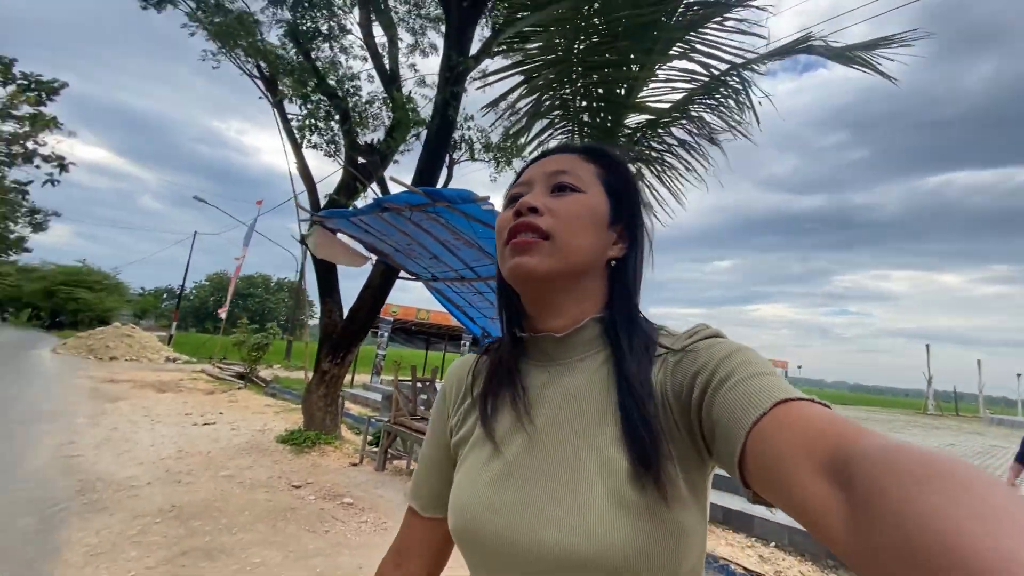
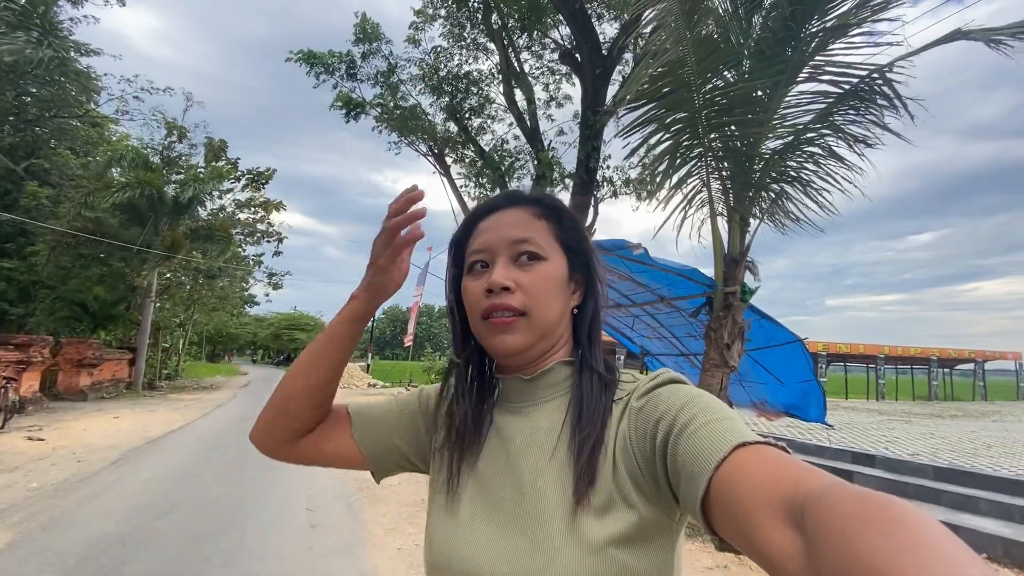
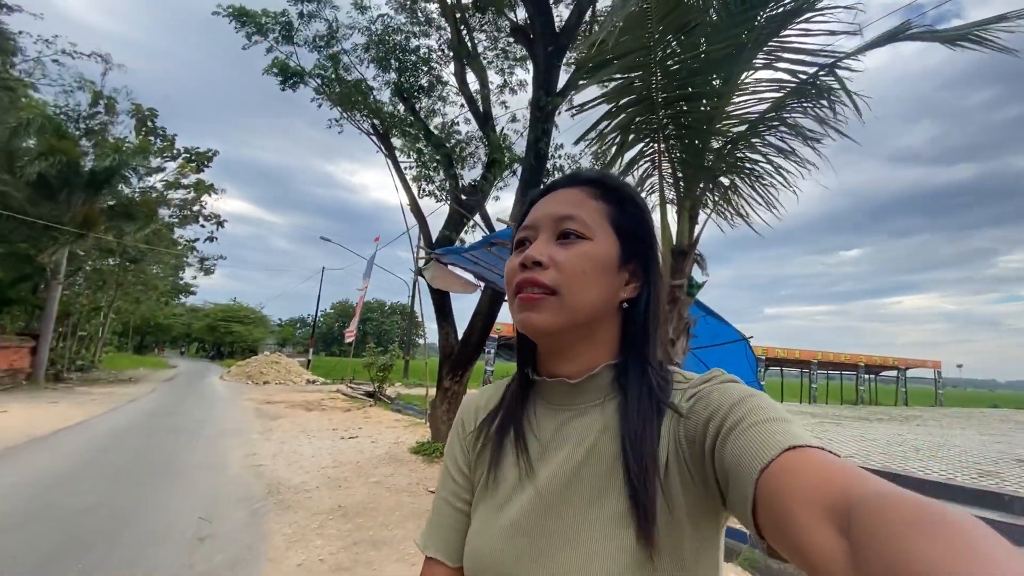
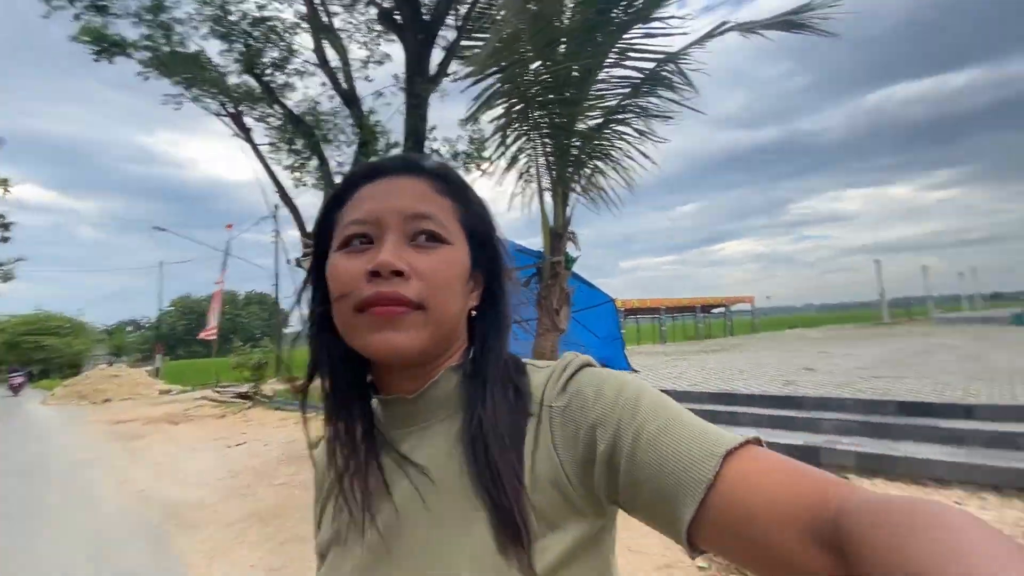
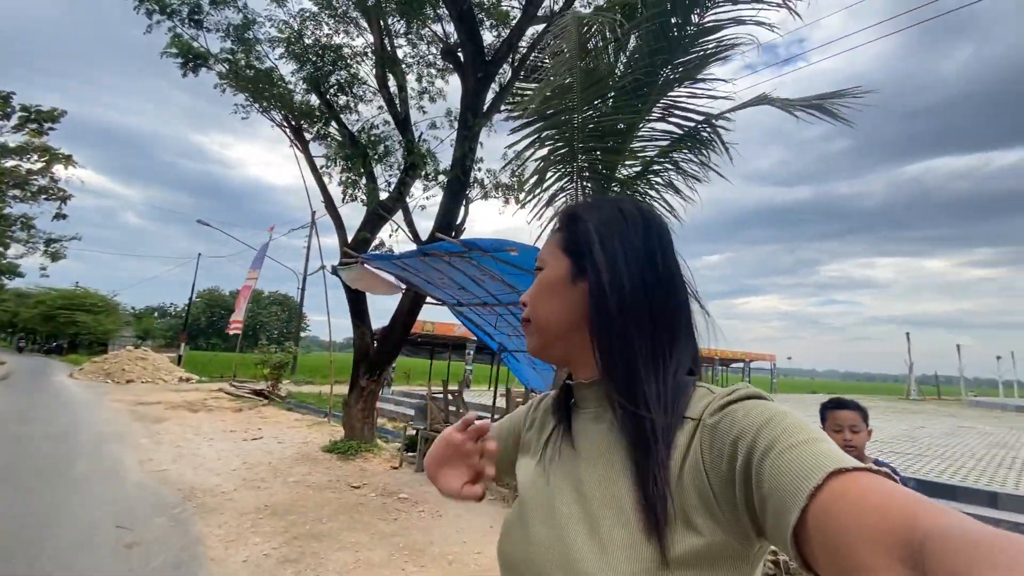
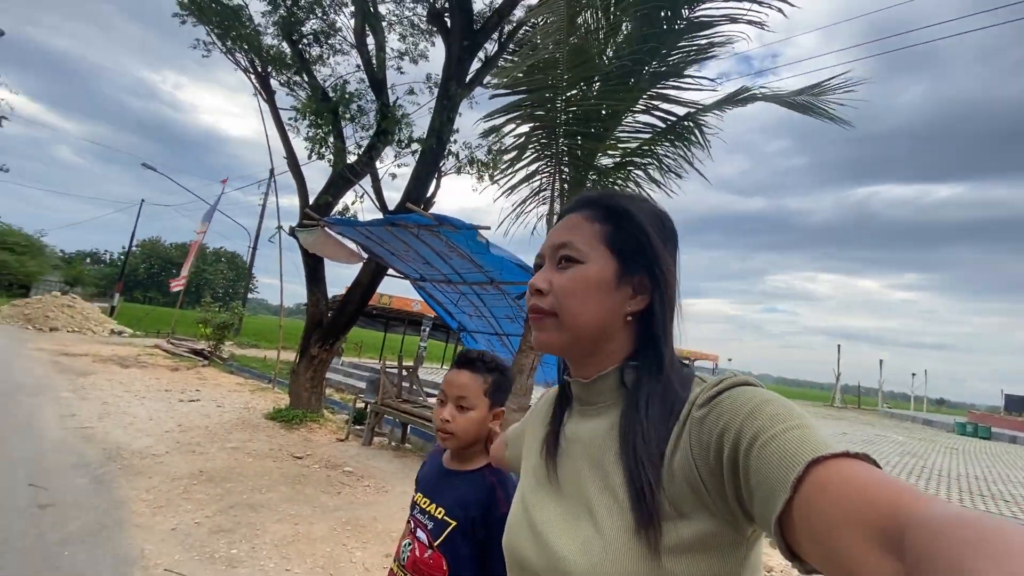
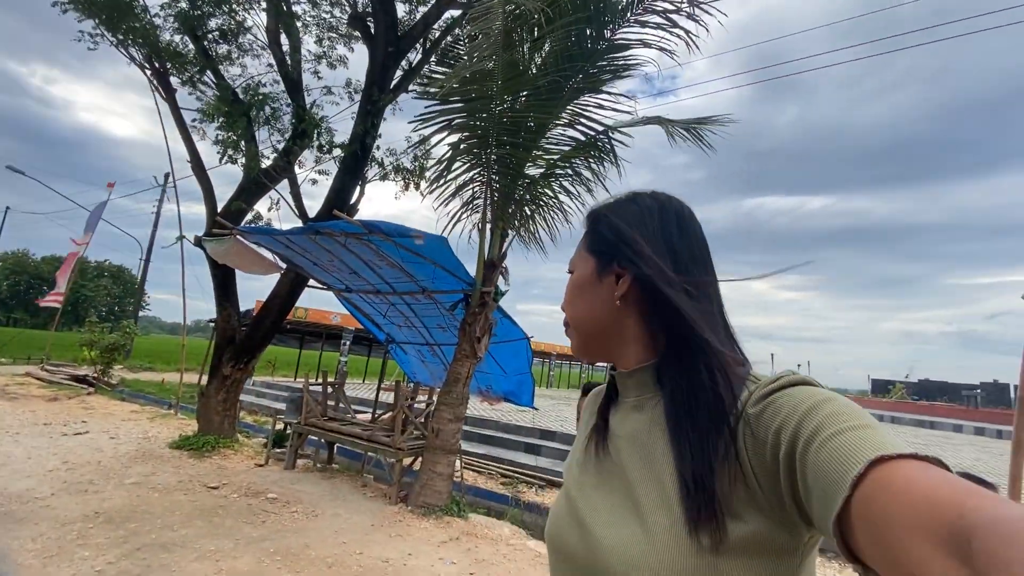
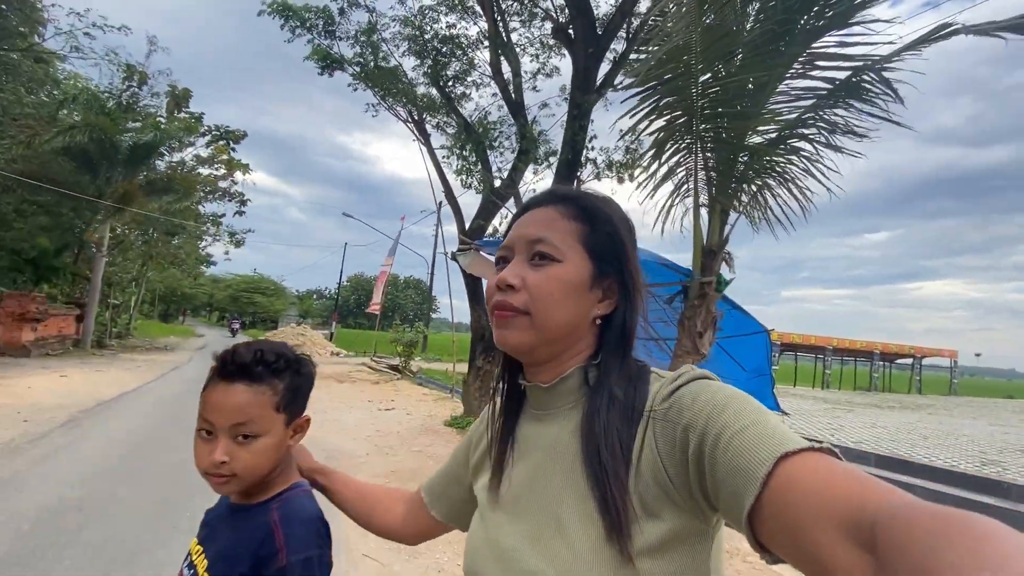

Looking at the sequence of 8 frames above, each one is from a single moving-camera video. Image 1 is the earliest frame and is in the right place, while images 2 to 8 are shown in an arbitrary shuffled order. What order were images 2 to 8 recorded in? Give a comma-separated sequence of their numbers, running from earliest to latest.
3, 2, 5, 7, 6, 8, 4
